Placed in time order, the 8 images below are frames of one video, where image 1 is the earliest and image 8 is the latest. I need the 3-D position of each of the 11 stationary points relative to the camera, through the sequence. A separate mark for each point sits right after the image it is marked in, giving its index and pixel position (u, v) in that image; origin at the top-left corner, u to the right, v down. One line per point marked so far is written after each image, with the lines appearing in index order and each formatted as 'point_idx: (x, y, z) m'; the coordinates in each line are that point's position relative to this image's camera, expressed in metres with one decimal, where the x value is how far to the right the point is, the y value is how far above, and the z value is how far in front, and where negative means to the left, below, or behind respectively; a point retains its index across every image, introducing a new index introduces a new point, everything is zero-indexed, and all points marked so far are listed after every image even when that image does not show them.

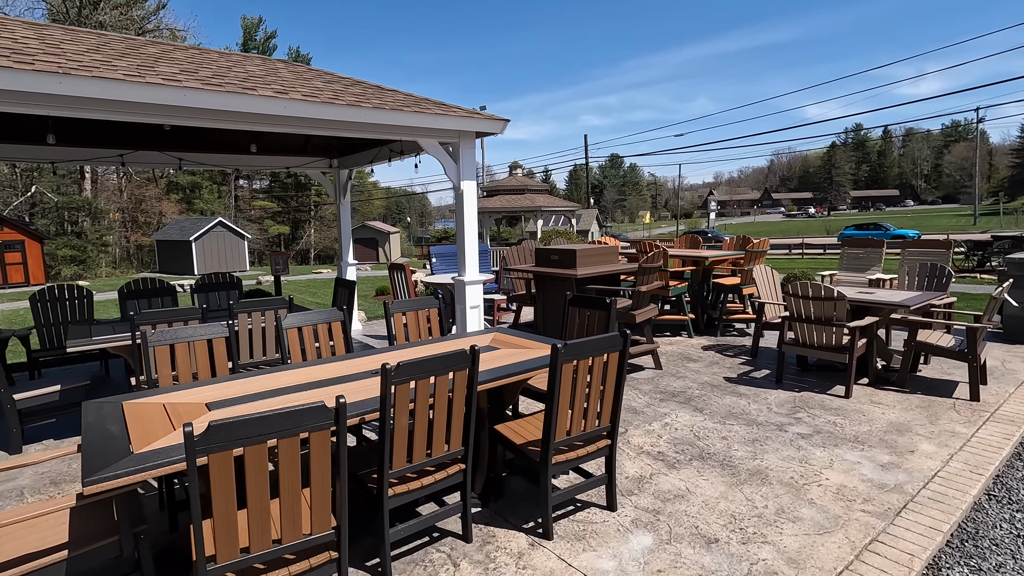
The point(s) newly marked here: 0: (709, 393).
0: (+1.8, -0.9, +4.8) m
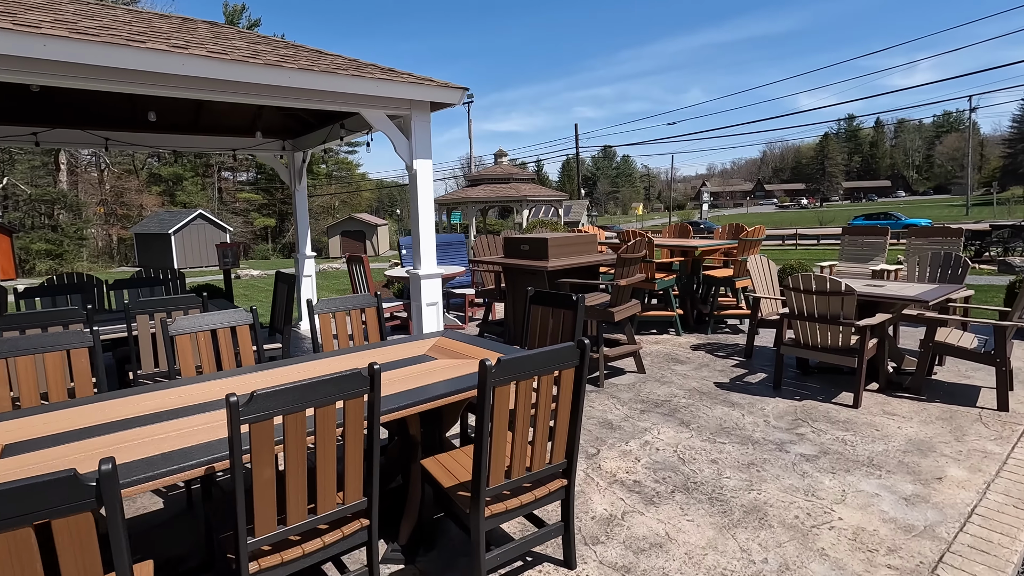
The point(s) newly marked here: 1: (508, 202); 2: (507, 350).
0: (+1.4, -0.9, +4.2) m
1: (-0.3, +3.2, +19.7) m
2: (0.0, -0.3, +2.9) m
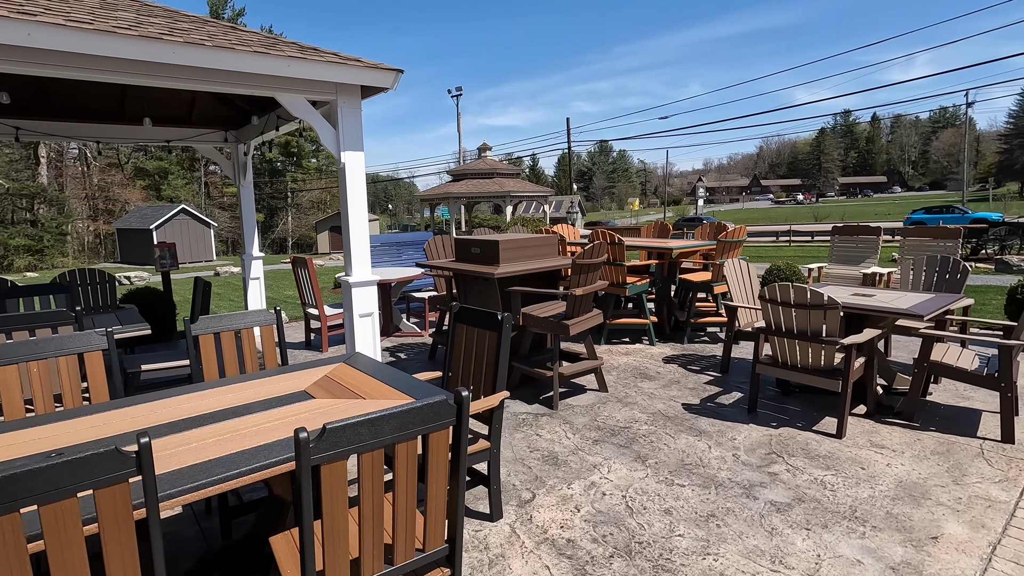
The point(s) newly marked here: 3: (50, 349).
0: (+1.0, -1.0, +3.7) m
1: (-0.8, +3.2, +19.2) m
2: (-0.5, -0.4, +2.4) m
3: (-2.1, -0.3, +2.4) m
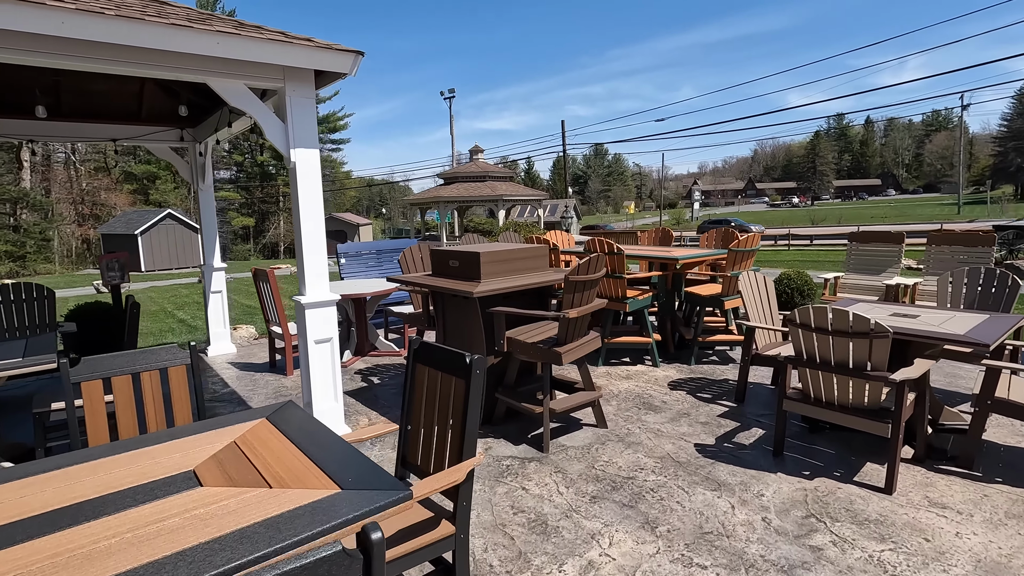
0: (+0.9, -1.1, +3.0) m
1: (-1.1, +3.0, +18.6) m
2: (-0.6, -0.5, +1.7) m
3: (-2.2, -0.4, +1.8) m
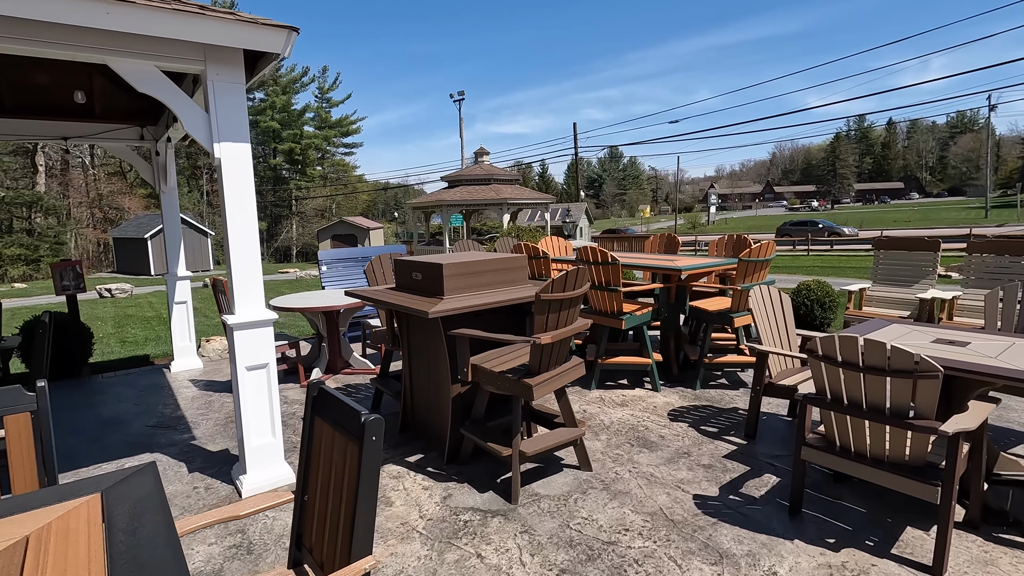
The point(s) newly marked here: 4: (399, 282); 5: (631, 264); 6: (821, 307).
0: (+0.7, -1.2, +2.5) m
1: (-0.8, +2.8, +18.1) m
2: (-0.8, -0.6, +1.2) m
3: (-2.4, -0.5, +1.3) m
4: (-0.8, 0.0, +3.7) m
5: (+1.1, +0.2, +4.8) m
6: (+3.7, -0.2, +6.5) m
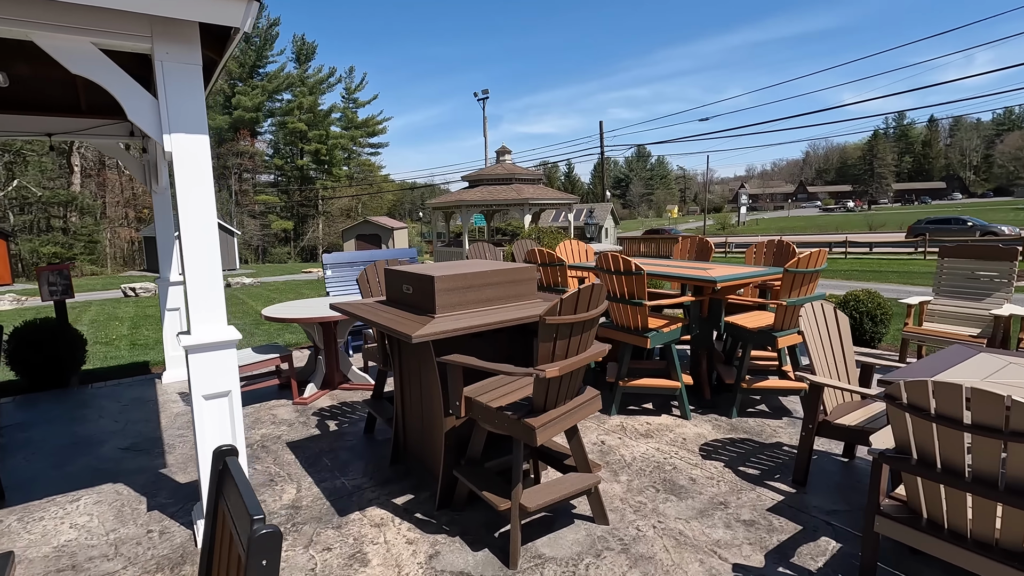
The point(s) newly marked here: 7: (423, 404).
0: (+0.7, -1.3, +1.9) m
1: (-0.1, +2.7, +17.6) m
2: (-0.9, -0.7, +0.8) m
3: (-2.5, -0.6, +0.9) m
4: (-0.7, 0.0, +3.2) m
5: (+1.2, +0.1, +4.3) m
6: (+3.9, -0.4, +5.8) m
7: (-0.5, -0.6, +3.0) m
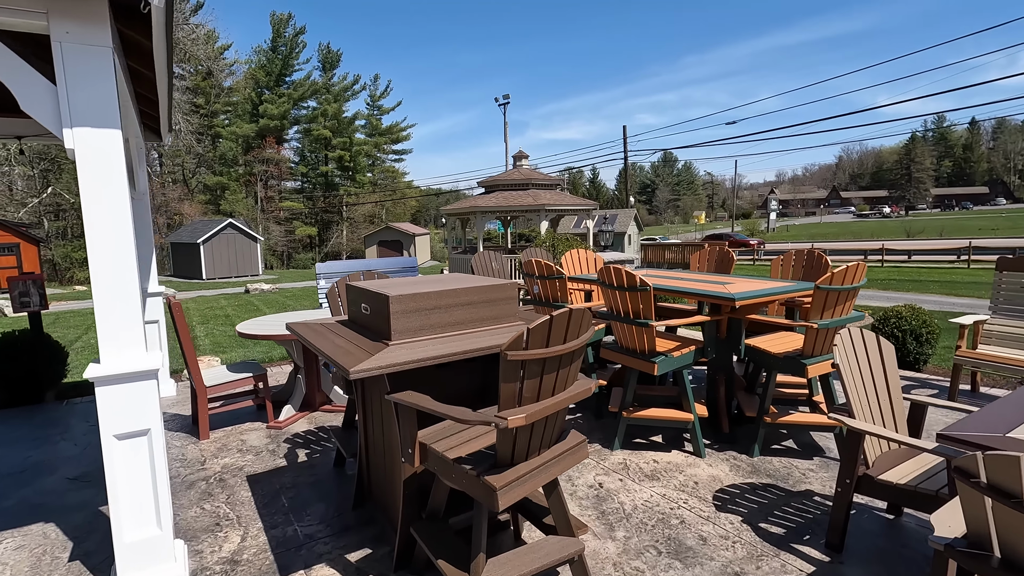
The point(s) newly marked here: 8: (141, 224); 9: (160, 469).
0: (+0.5, -1.4, +1.5) m
1: (+0.5, +2.5, +17.2) m
2: (-1.1, -0.8, +0.3) m
3: (-2.7, -0.6, +0.6) m
4: (-0.8, -0.1, +2.8) m
5: (+1.1, 0.0, +3.8) m
6: (+3.9, -0.5, +5.2) m
7: (-0.6, -0.7, +2.5) m
8: (-3.4, +0.6, +4.8) m
9: (-1.5, -0.8, +2.3) m
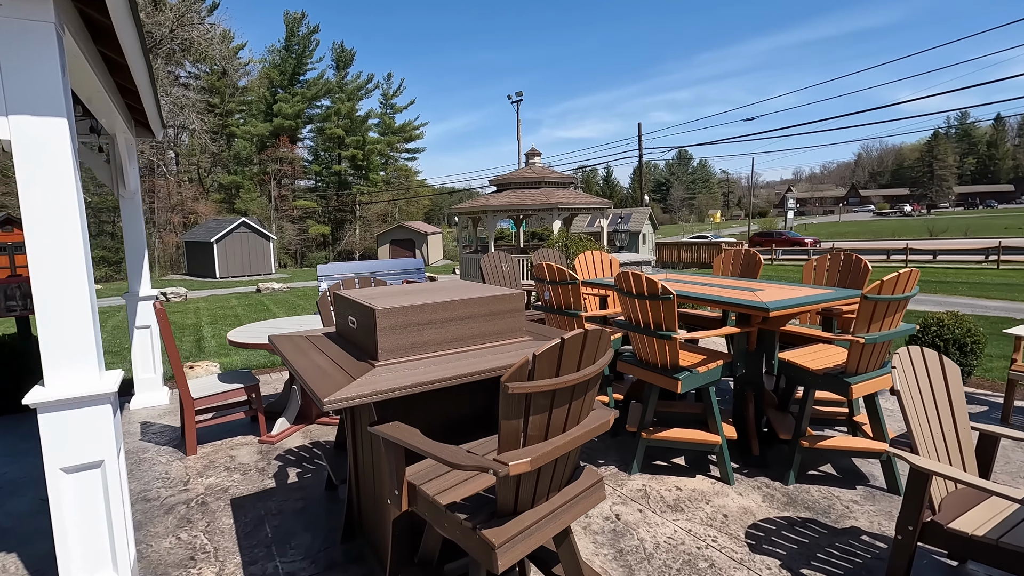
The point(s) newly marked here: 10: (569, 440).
0: (+0.5, -1.4, +1.1) m
1: (+0.9, +2.4, +16.8) m
2: (-1.1, -0.8, +0.1) m
3: (-2.7, -0.7, +0.4) m
4: (-0.8, -0.2, +2.5) m
5: (+1.2, -0.1, +3.4) m
6: (+4.0, -0.6, +4.8) m
7: (-0.6, -0.8, +2.2) m
8: (-3.3, +0.5, +4.6) m
9: (-1.5, -0.8, +2.0) m
10: (+0.2, -0.5, +1.7) m
